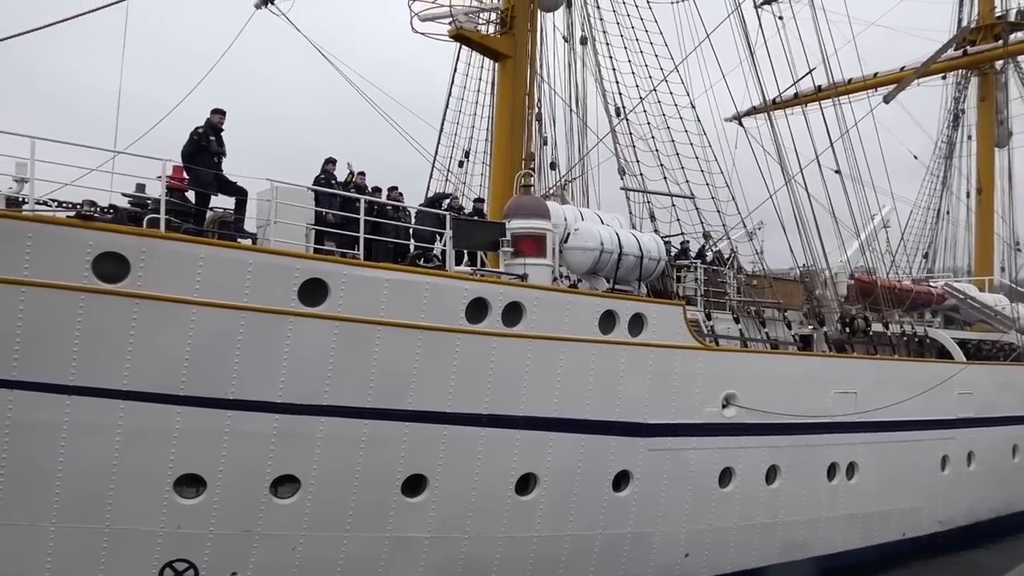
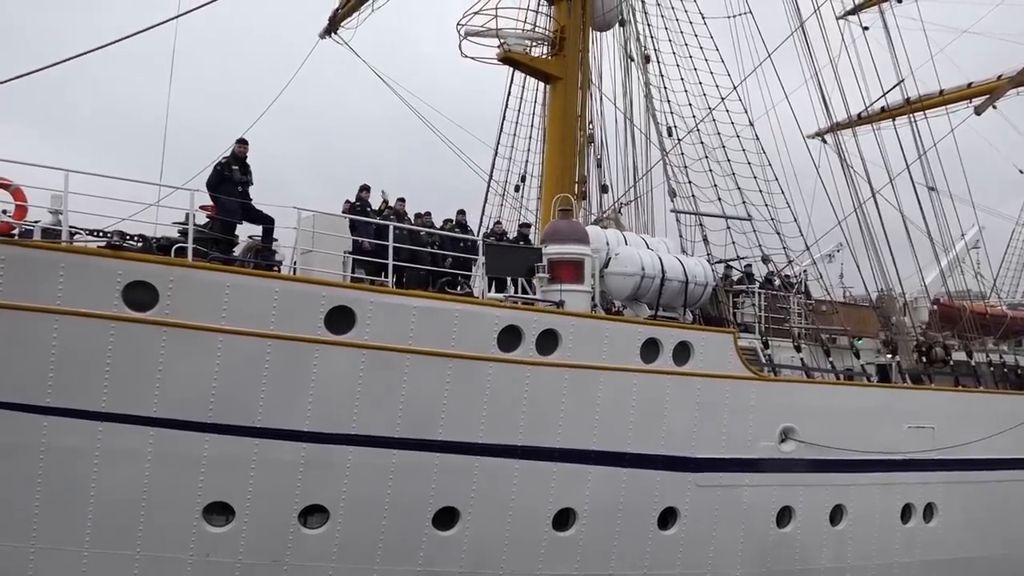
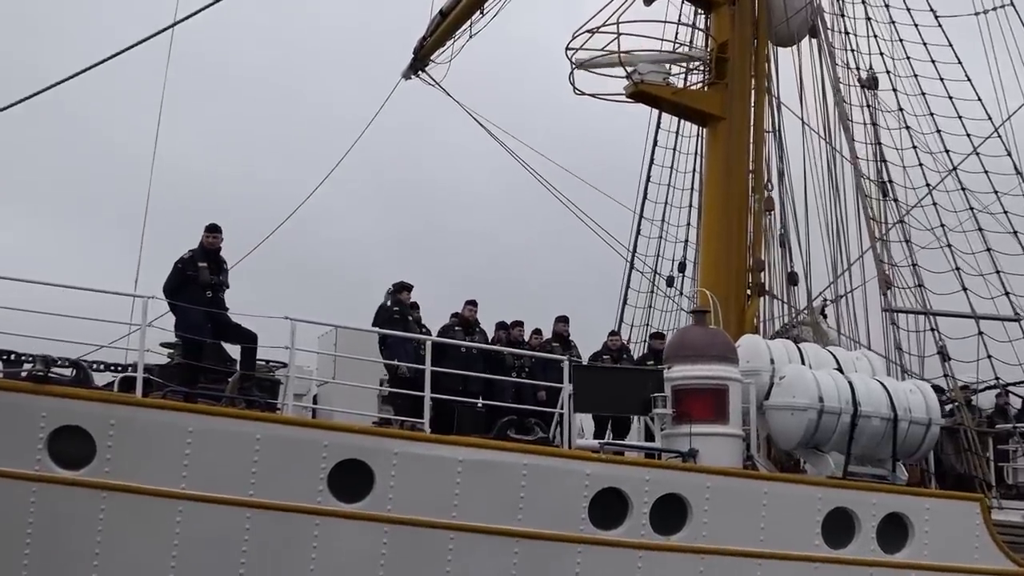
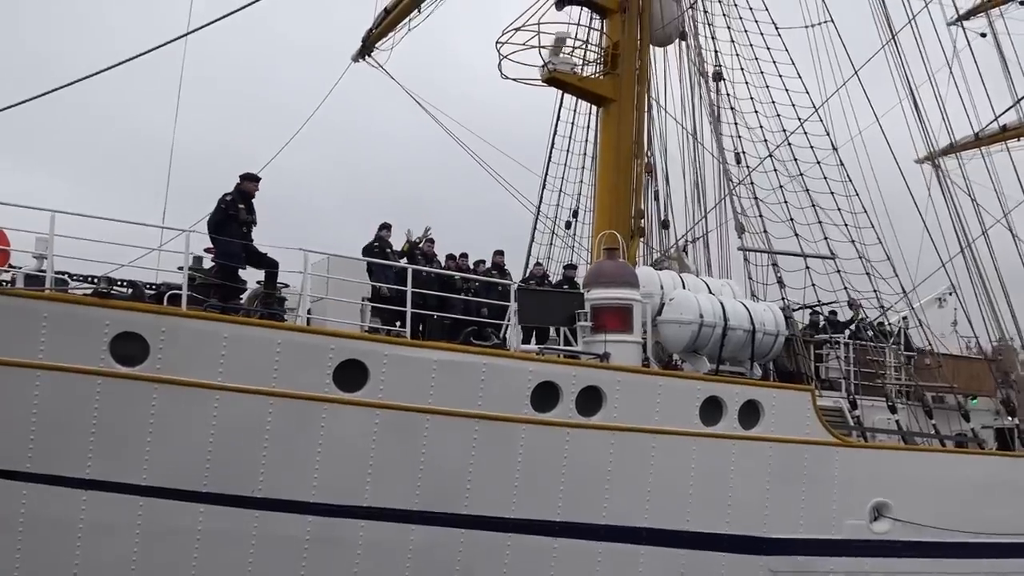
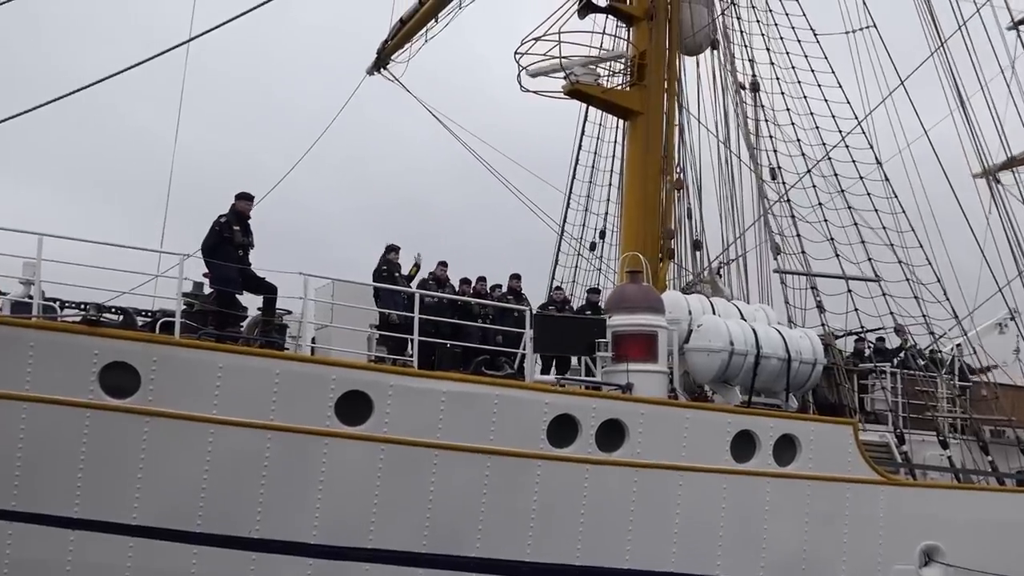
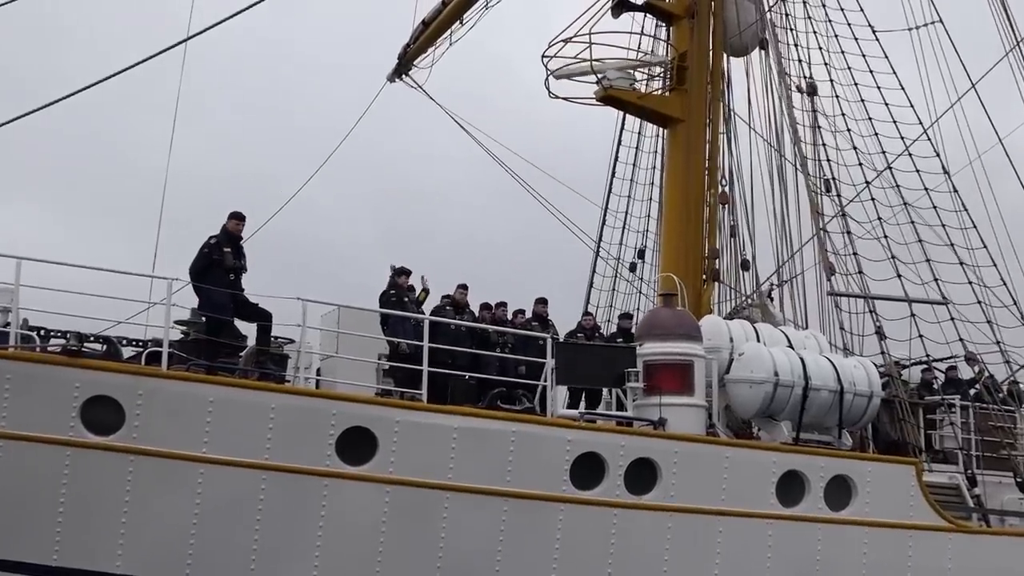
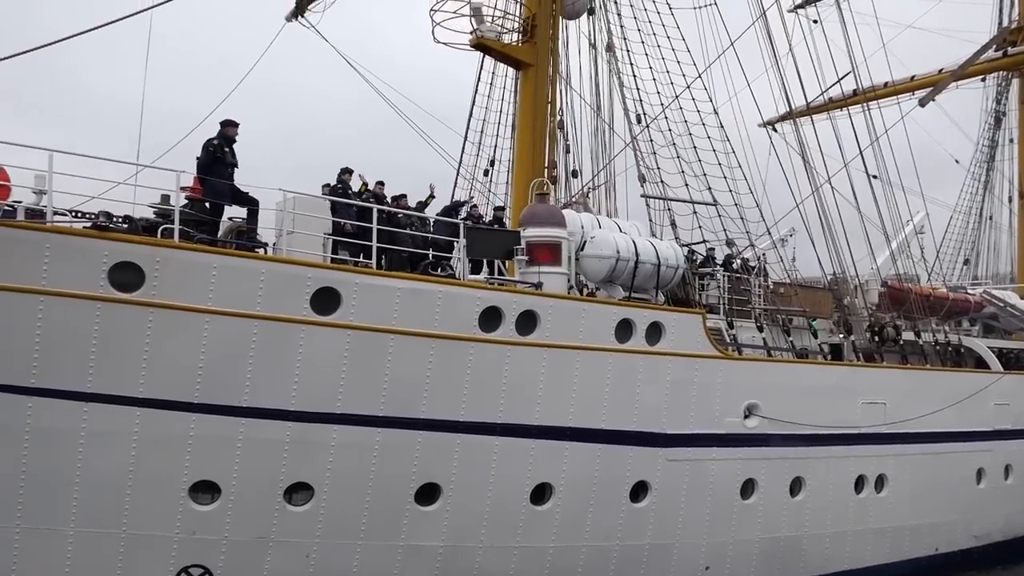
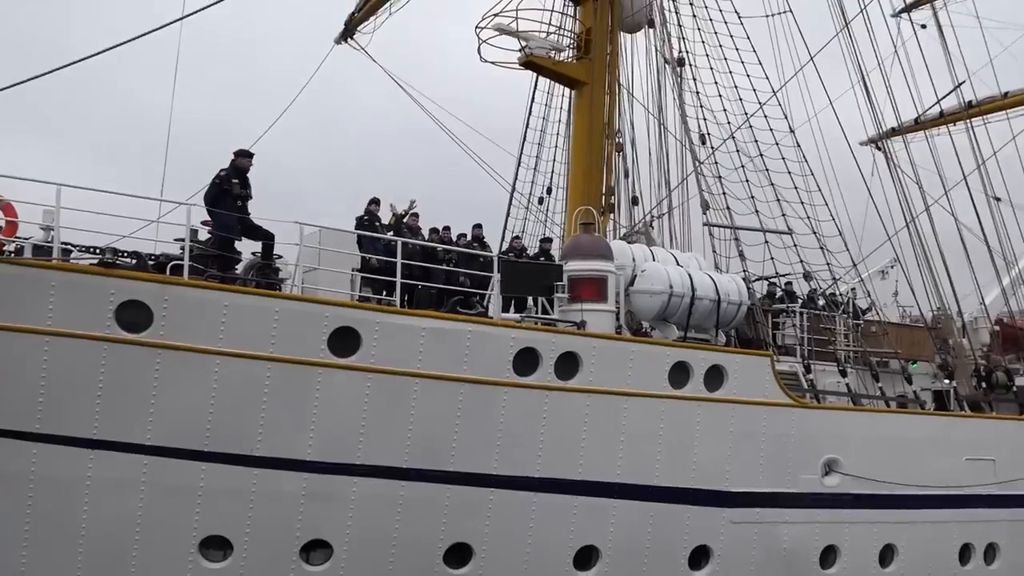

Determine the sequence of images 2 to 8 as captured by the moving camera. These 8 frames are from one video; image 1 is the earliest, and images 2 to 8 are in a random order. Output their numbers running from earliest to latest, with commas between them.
7, 2, 8, 4, 5, 6, 3
